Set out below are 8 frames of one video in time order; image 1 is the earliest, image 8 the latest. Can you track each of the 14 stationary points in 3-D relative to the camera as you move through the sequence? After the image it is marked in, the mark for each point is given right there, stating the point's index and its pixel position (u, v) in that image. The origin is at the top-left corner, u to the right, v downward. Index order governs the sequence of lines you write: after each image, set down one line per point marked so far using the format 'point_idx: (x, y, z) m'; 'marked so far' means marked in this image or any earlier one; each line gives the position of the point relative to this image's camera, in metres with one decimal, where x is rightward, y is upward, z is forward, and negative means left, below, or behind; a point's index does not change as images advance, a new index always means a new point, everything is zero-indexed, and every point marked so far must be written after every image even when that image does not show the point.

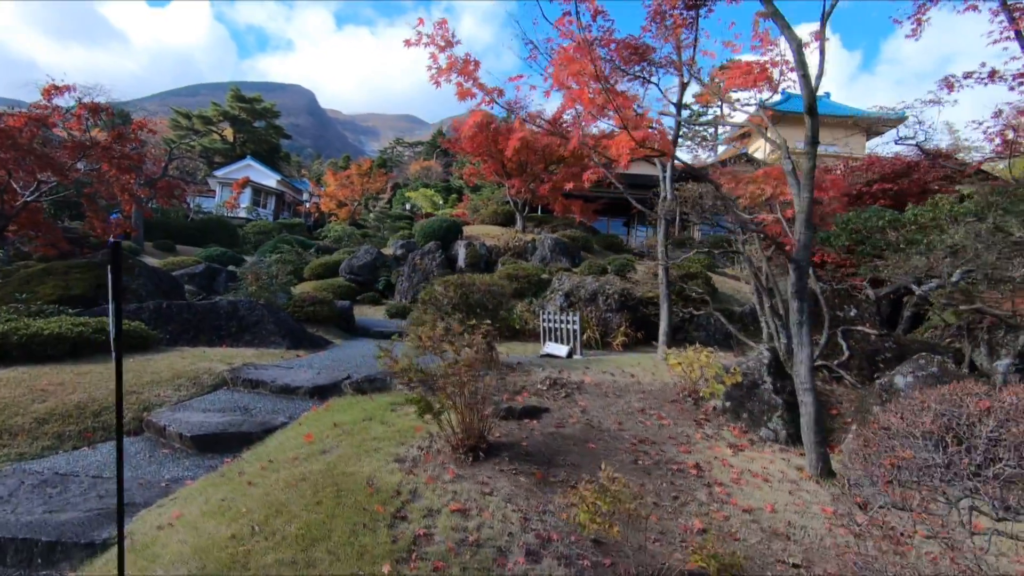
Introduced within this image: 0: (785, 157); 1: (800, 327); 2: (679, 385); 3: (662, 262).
0: (+2.3, +1.1, +4.7) m
1: (+2.4, -0.3, +4.6) m
2: (+2.0, -1.2, +6.7) m
3: (+2.3, +0.3, +8.1) m
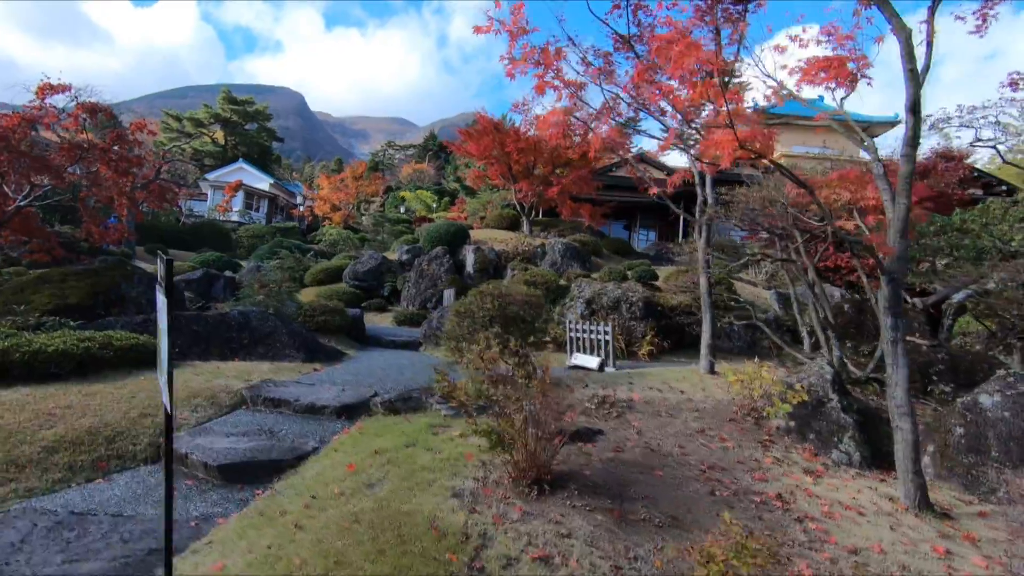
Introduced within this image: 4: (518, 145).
0: (+2.8, +1.0, +4.3) m
1: (+2.9, -0.4, +4.2) m
2: (+2.5, -1.3, +6.2) m
3: (+2.7, +0.2, +7.7) m
4: (+0.3, +5.2, +19.8) m
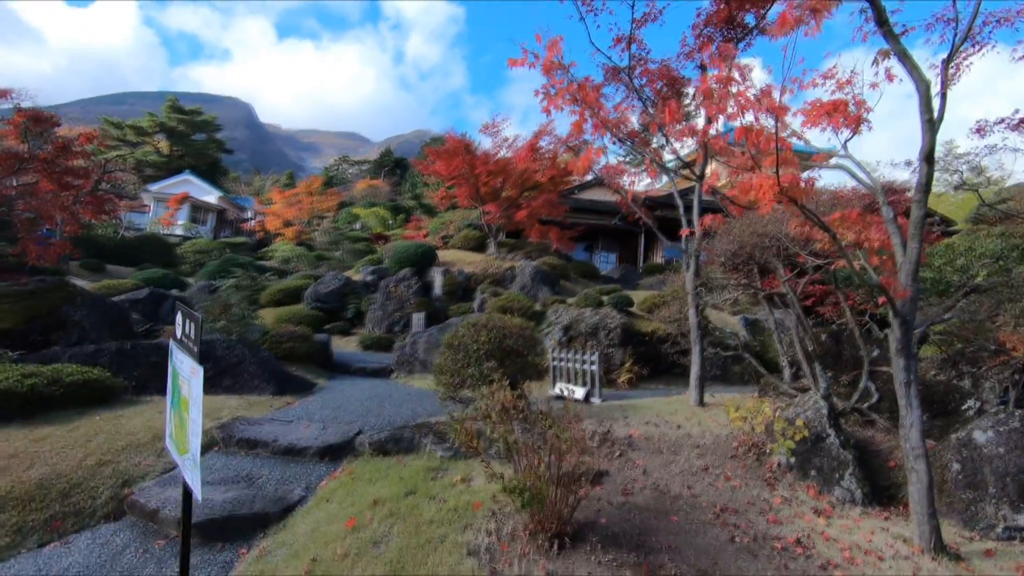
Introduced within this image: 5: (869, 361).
0: (+3.0, +0.7, +4.4) m
1: (+3.1, -0.8, +4.2) m
2: (+2.5, -1.7, +6.2) m
3: (+2.6, -0.2, +7.7) m
4: (-0.9, +4.4, +19.7) m
5: (+4.9, -1.0, +7.4) m
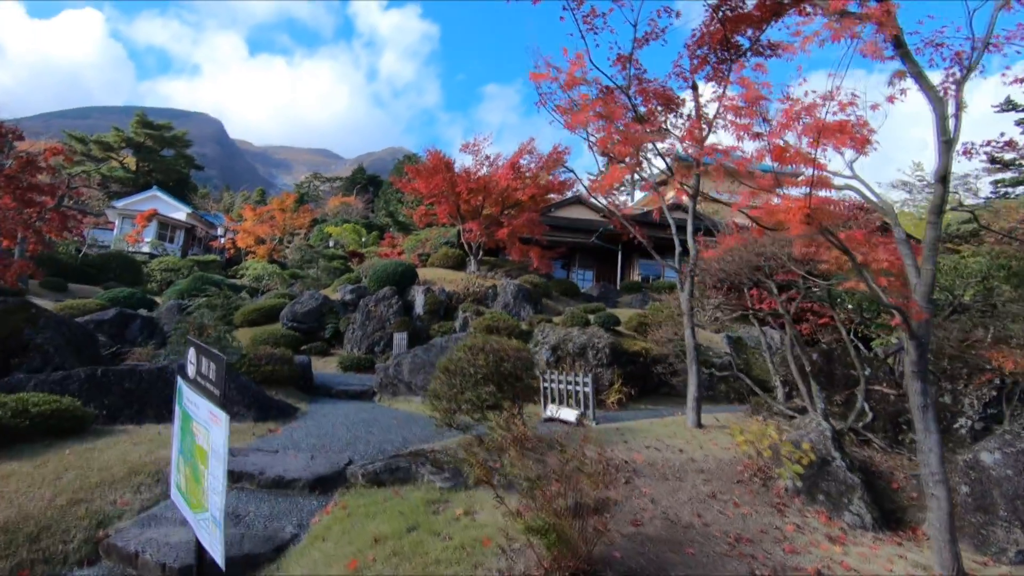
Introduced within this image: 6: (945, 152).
0: (+3.0, +0.5, +4.3) m
1: (+3.1, -0.9, +4.2) m
2: (+2.5, -1.9, +6.1) m
3: (+2.5, -0.5, +7.6) m
4: (-1.5, +3.7, +19.6) m
5: (+4.8, -1.3, +7.4) m
6: (+3.0, +0.9, +3.8) m
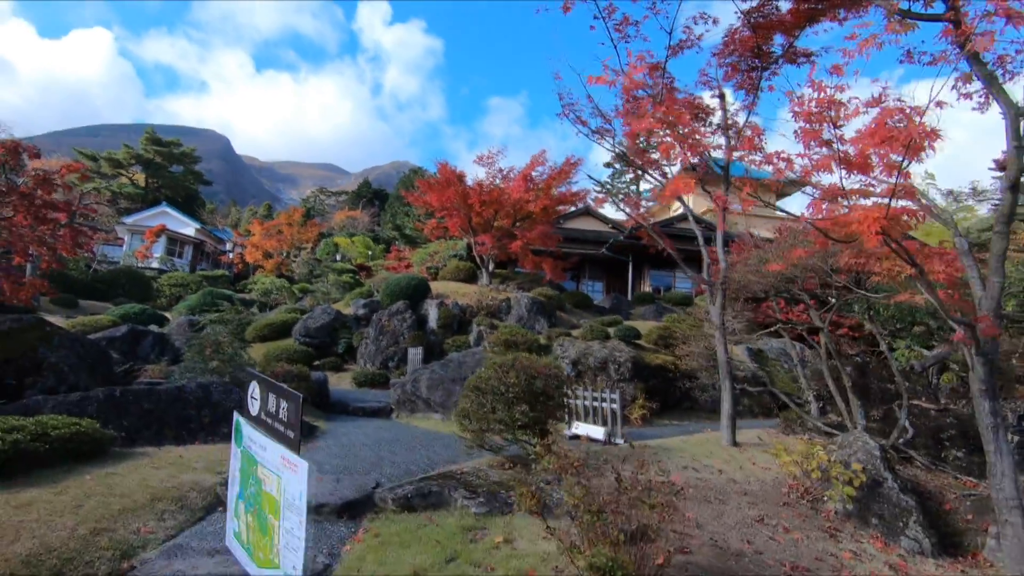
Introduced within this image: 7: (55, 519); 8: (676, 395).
0: (+3.4, +0.4, +4.1) m
1: (+3.5, -1.0, +3.9) m
2: (+2.8, -2.1, +5.8) m
3: (+2.9, -0.7, +7.4) m
4: (-1.1, +3.2, +19.5) m
5: (+5.2, -1.4, +7.2) m
6: (+3.3, +0.8, +3.6) m
7: (-3.8, -1.9, +4.6) m
8: (+3.4, -2.2, +11.2) m
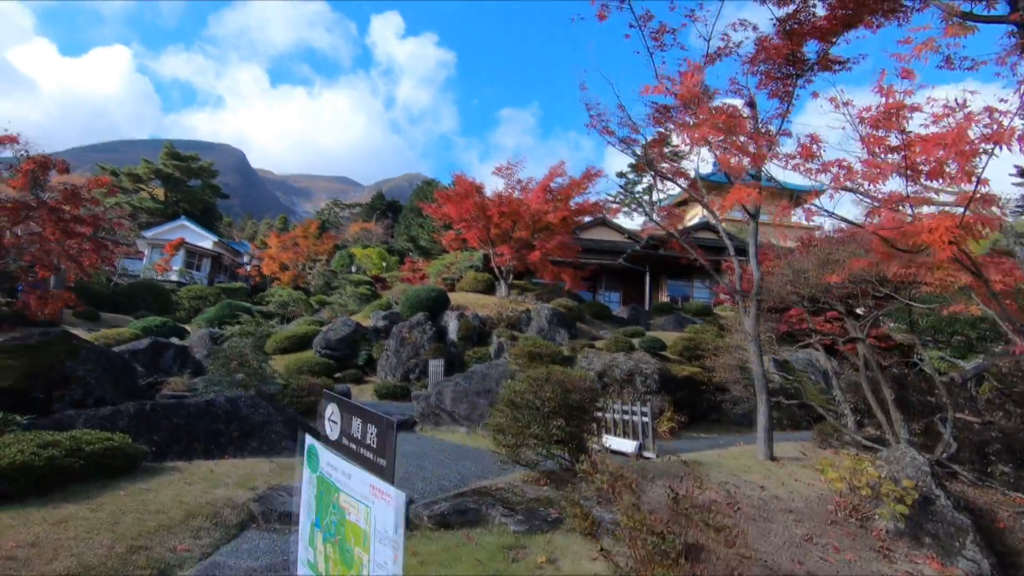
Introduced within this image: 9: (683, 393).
0: (+3.7, +0.3, +4.0) m
1: (+3.8, -1.1, +3.7) m
2: (+3.2, -2.2, +5.6) m
3: (+3.3, -0.8, +7.2) m
4: (-0.4, +2.8, +19.5) m
5: (+5.6, -1.5, +7.0) m
6: (+3.6, +0.8, +3.5) m
7: (-3.5, -2.1, +4.5) m
8: (+3.9, -2.4, +11.0) m
9: (+3.4, -2.1, +10.9) m
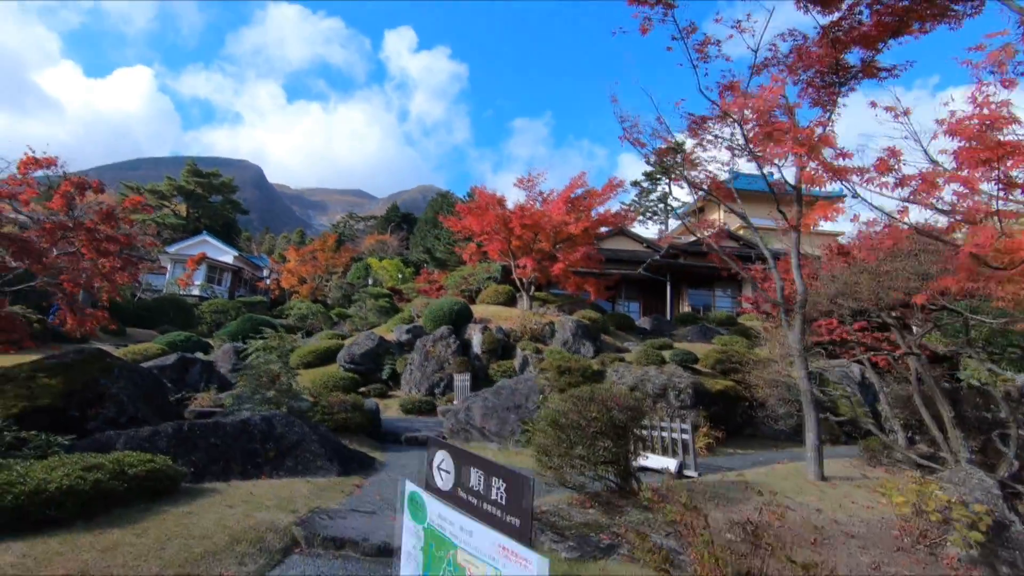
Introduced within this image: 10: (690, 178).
0: (+4.1, +0.2, +3.8) m
1: (+4.2, -1.2, +3.5) m
2: (+3.7, -2.3, +5.4) m
3: (+3.7, -1.0, +7.0) m
4: (+0.4, +2.4, +19.4) m
5: (+6.1, -1.7, +6.7) m
6: (+4.0, +0.7, +3.3) m
7: (-3.0, -2.3, +4.5) m
8: (+4.5, -2.6, +10.8) m
9: (+4.1, -2.3, +10.7) m
10: (+2.7, +1.7, +8.4) m
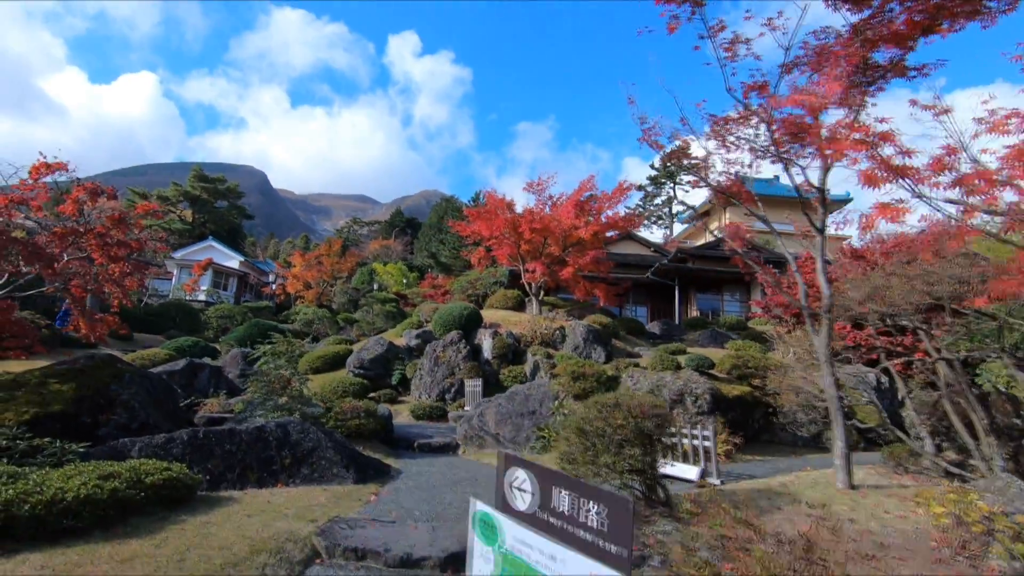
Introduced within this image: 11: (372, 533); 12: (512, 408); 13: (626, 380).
0: (+4.3, +0.2, +3.6) m
1: (+4.4, -1.2, +3.3) m
2: (+3.9, -2.4, +5.2) m
3: (+4.0, -1.0, +6.9) m
4: (+0.7, +2.2, +19.3) m
5: (+6.3, -1.7, +6.5) m
6: (+4.2, +0.7, +3.1) m
7: (-2.8, -2.3, +4.4) m
8: (+4.8, -2.7, +10.6) m
9: (+4.3, -2.4, +10.5) m
10: (+3.0, +1.6, +8.3) m
11: (-1.4, -2.5, +5.5) m
12: (0.0, -2.4, +10.7) m
13: (+2.4, -1.9, +11.5) m
